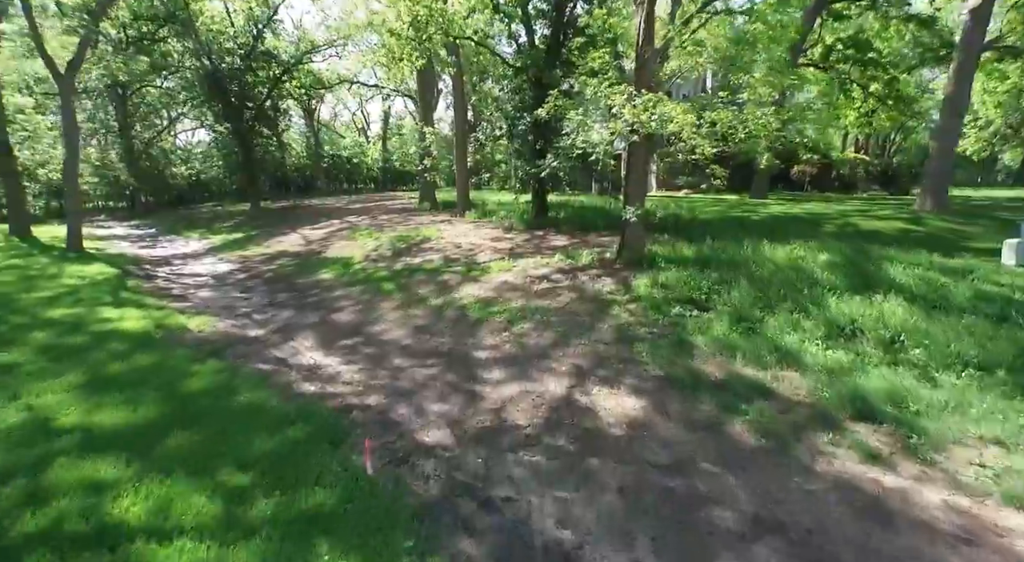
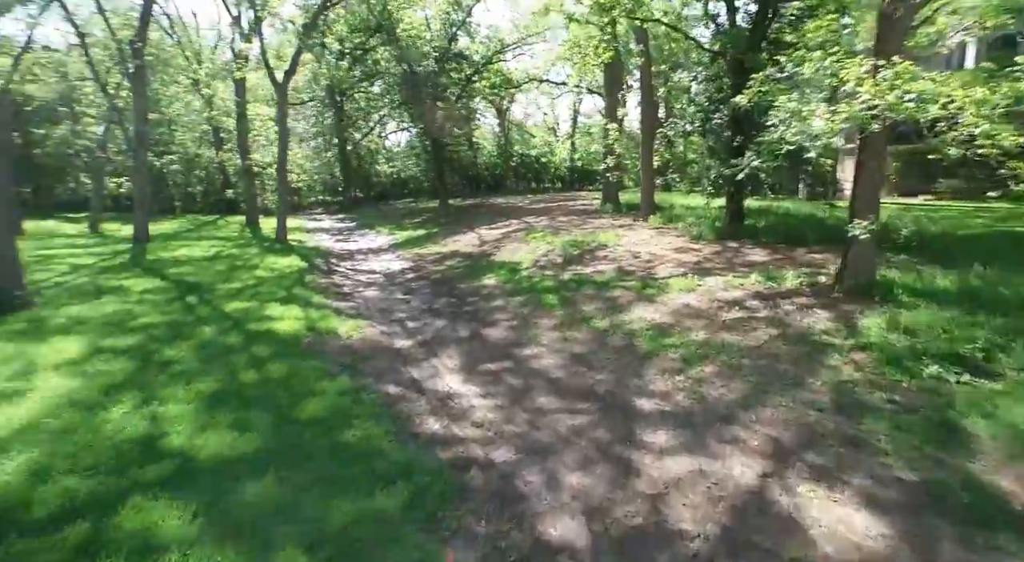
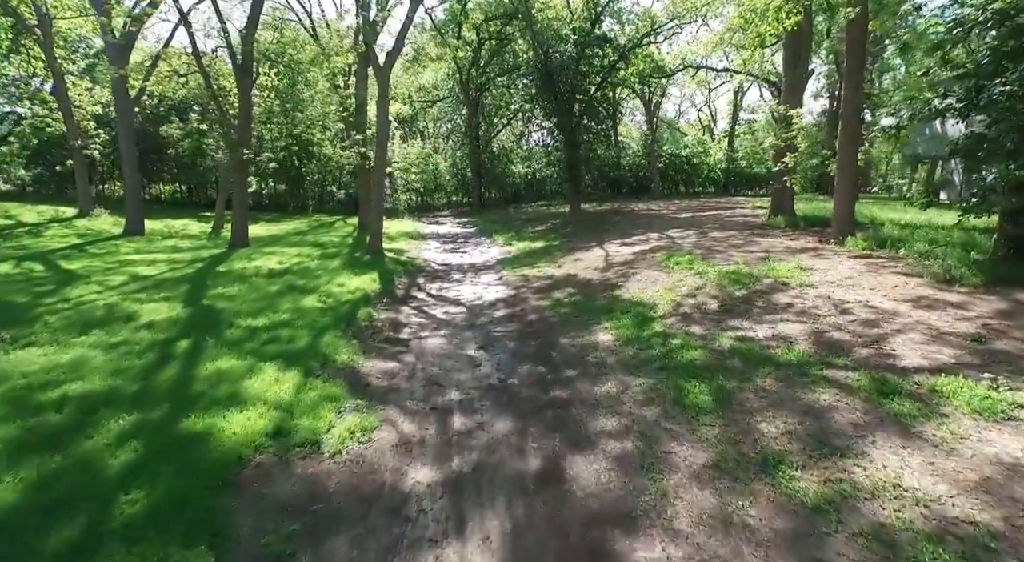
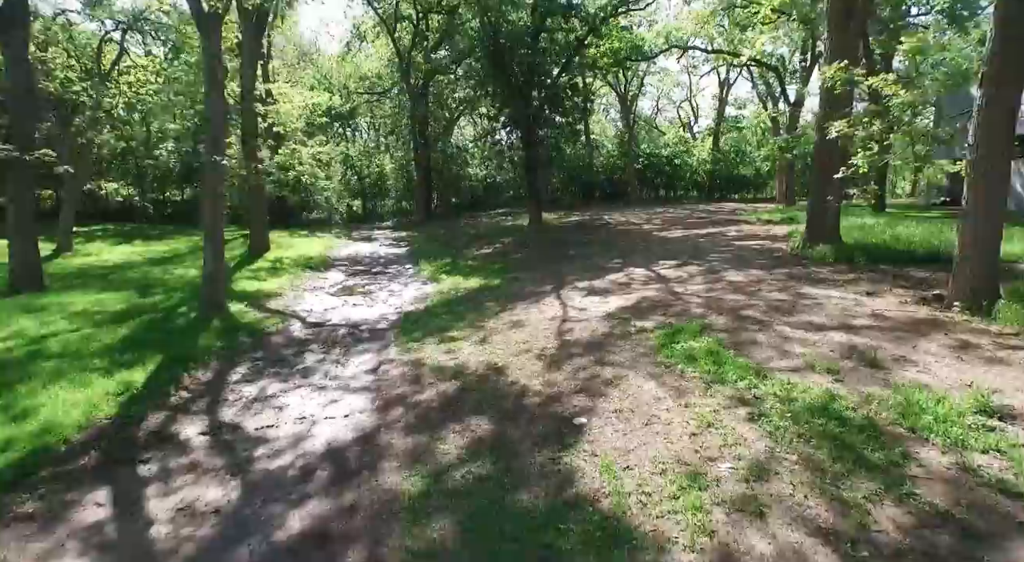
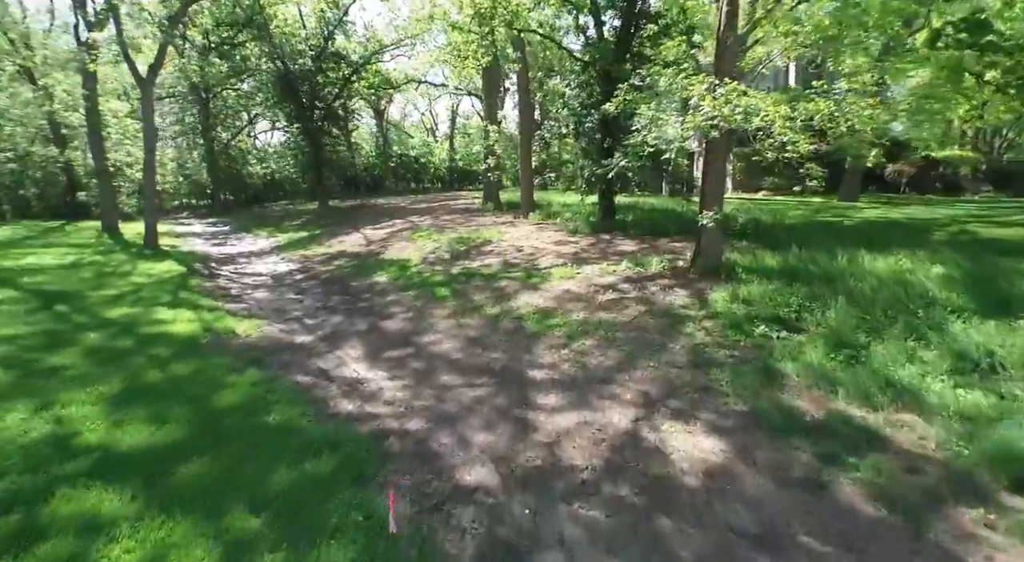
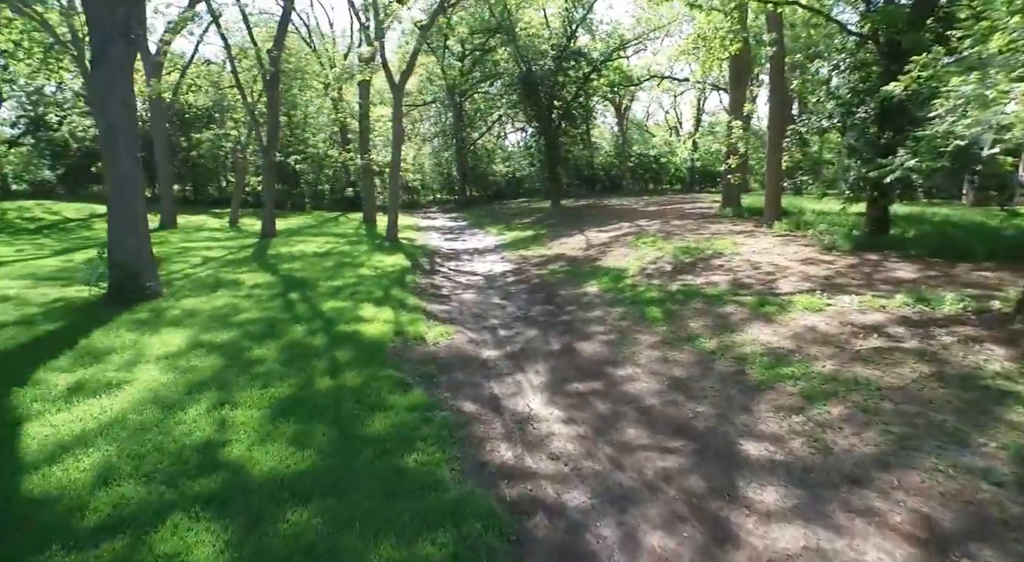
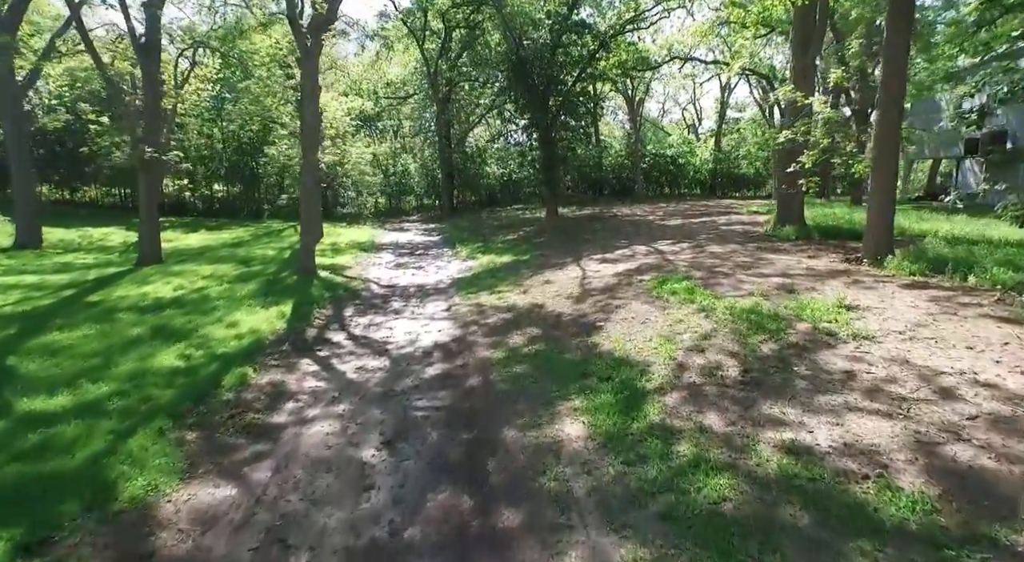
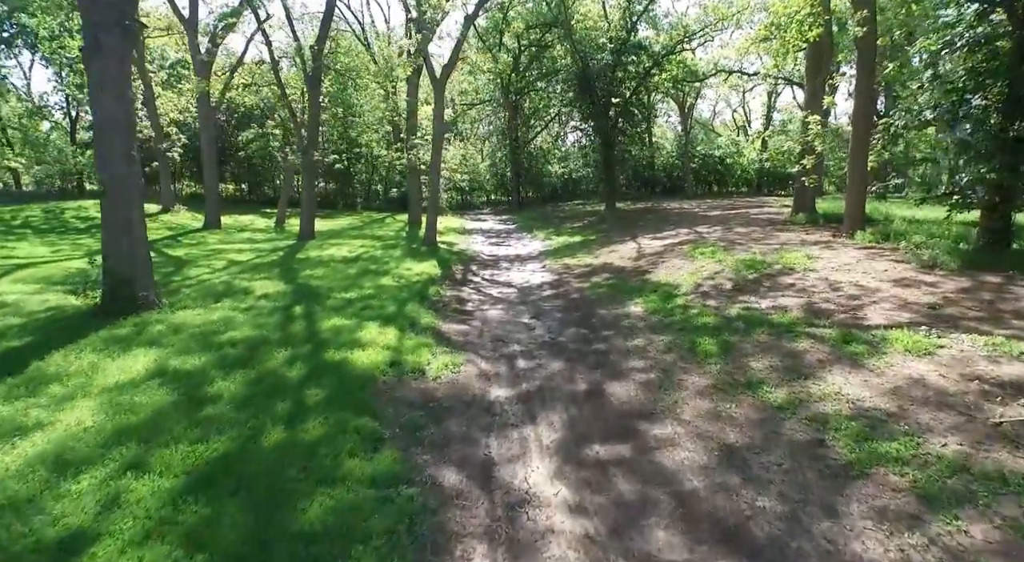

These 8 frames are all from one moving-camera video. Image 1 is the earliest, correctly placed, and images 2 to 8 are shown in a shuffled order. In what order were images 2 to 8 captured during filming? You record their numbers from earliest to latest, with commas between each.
5, 2, 6, 8, 3, 7, 4
